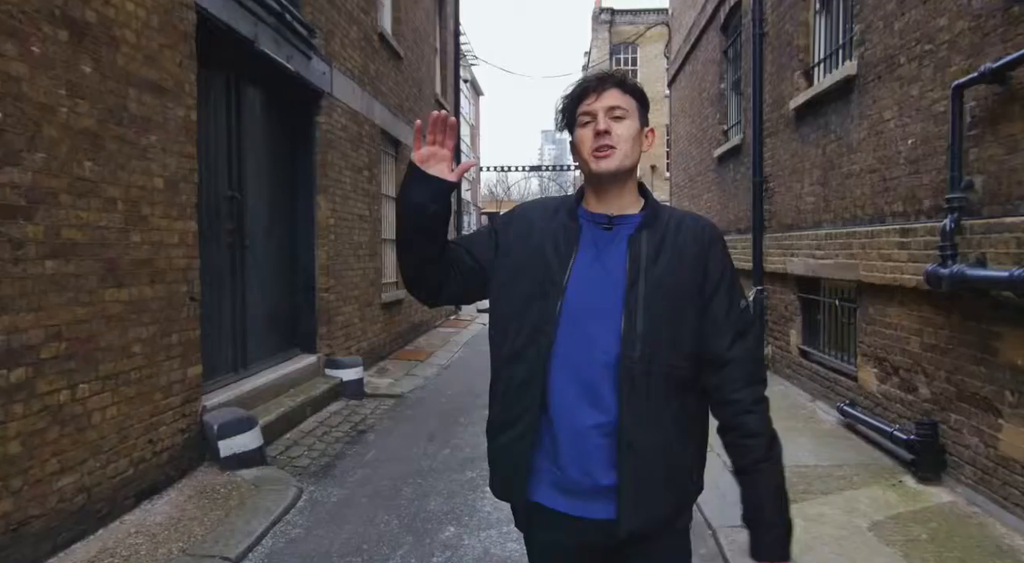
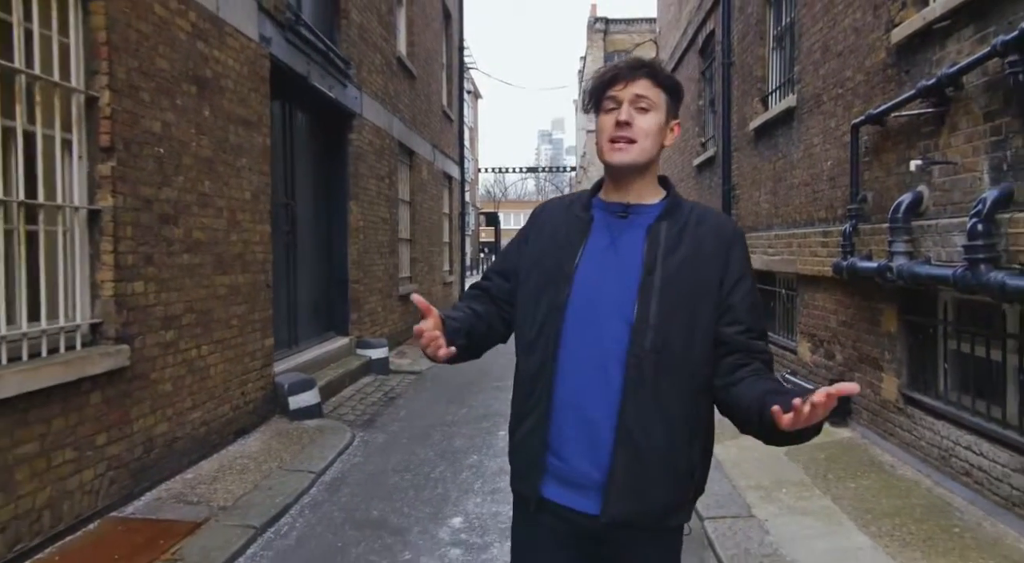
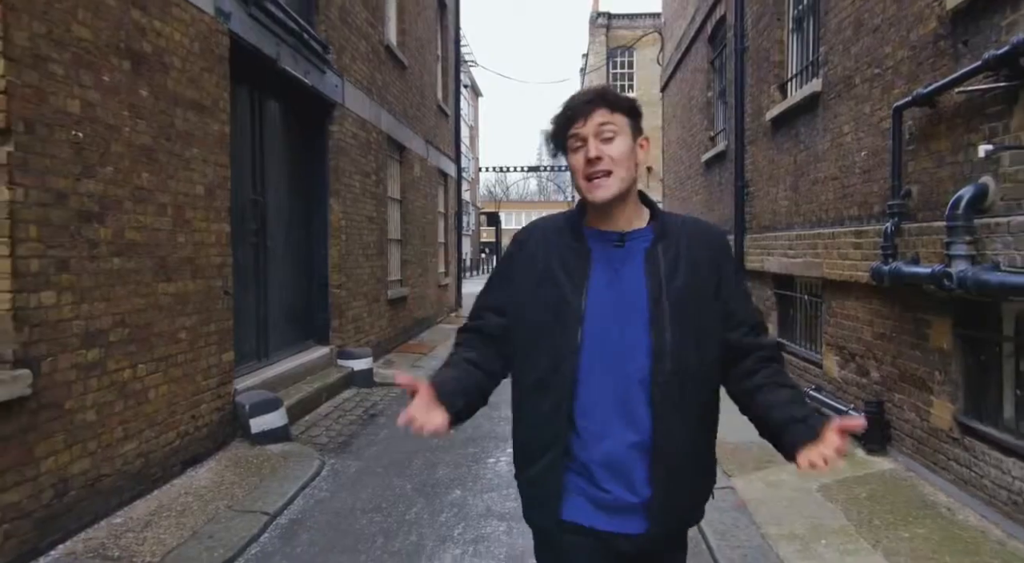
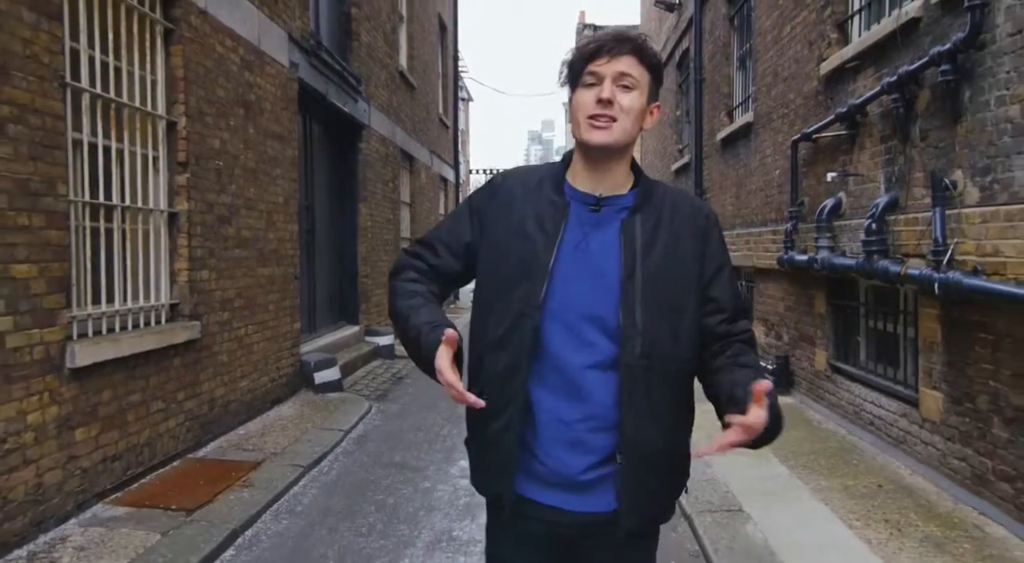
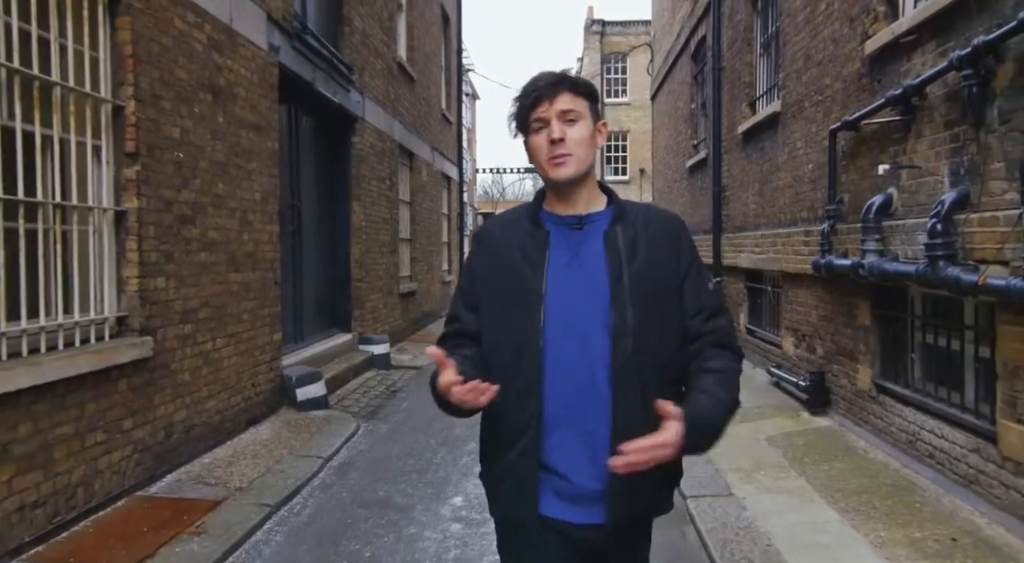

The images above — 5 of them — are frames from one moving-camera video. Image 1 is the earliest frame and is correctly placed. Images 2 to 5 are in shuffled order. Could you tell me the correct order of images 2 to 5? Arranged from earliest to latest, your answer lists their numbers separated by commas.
3, 2, 5, 4
